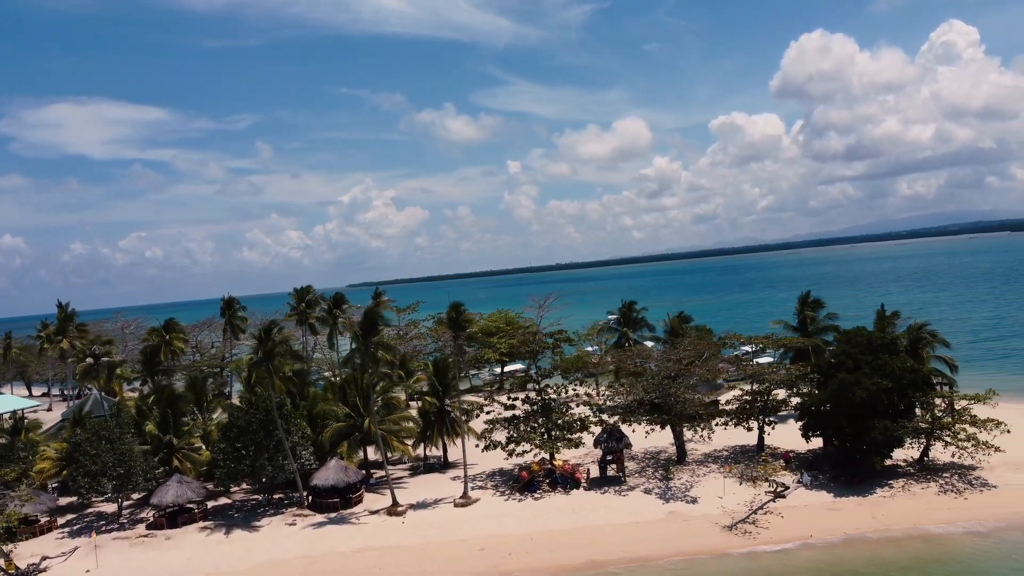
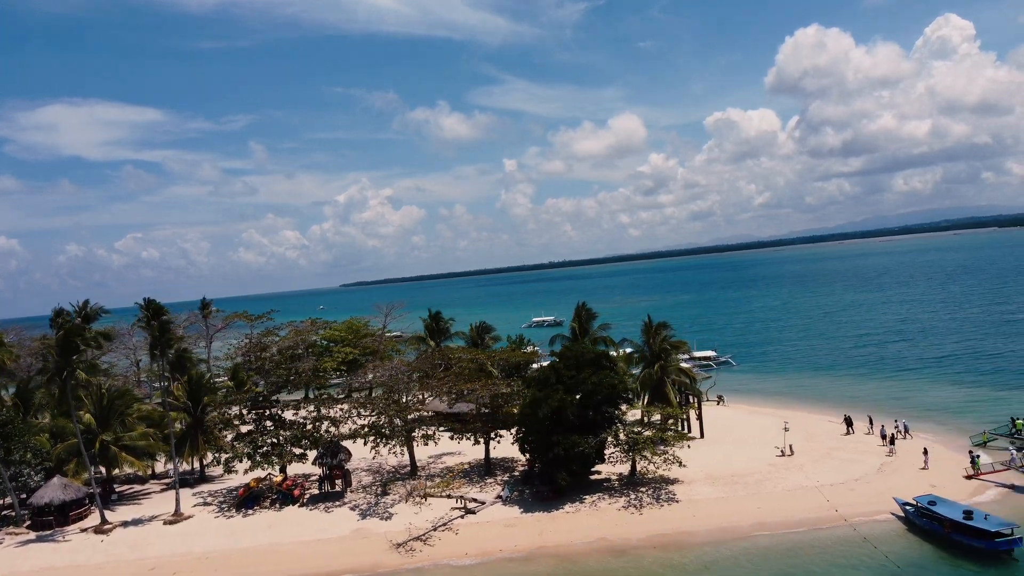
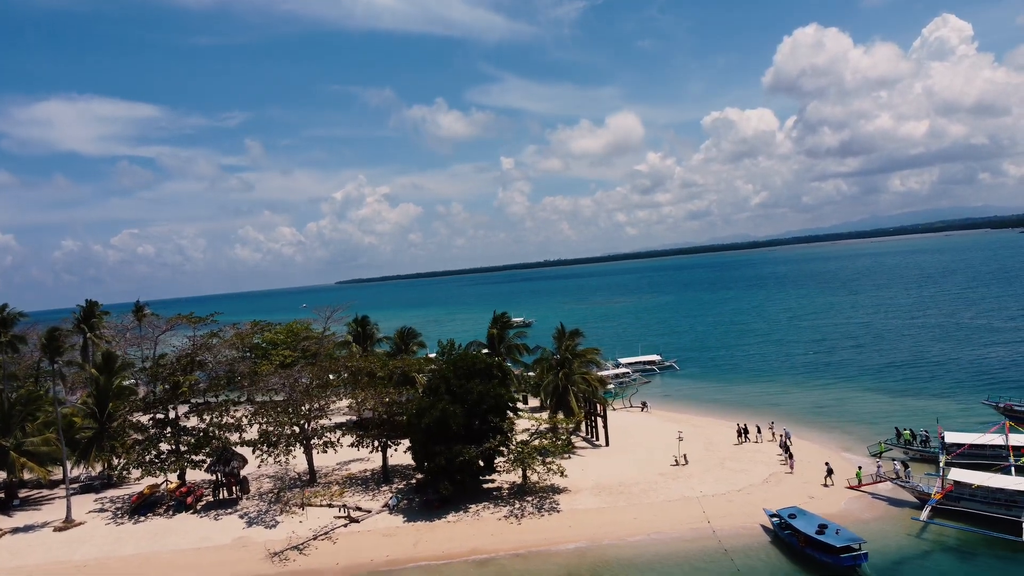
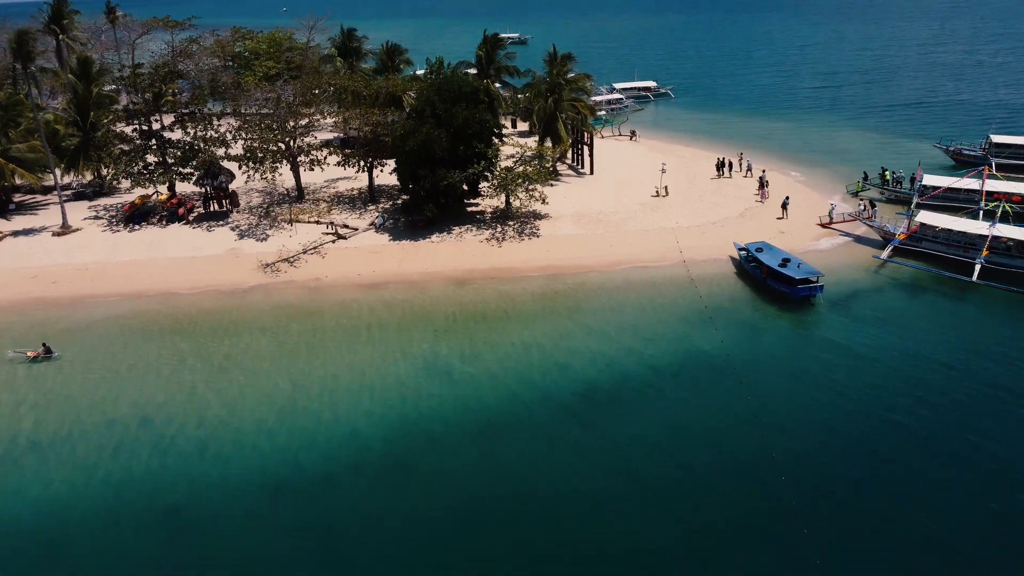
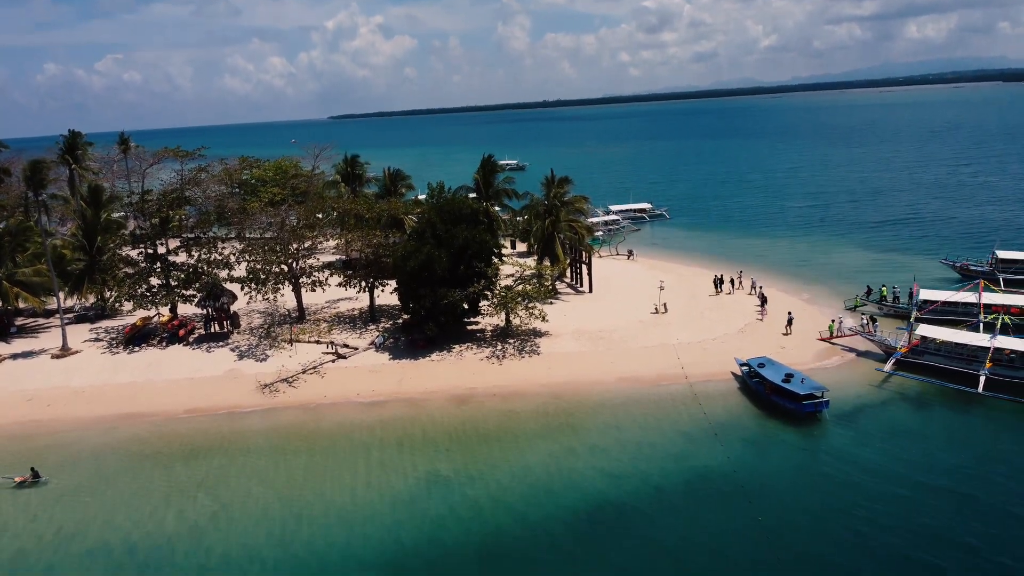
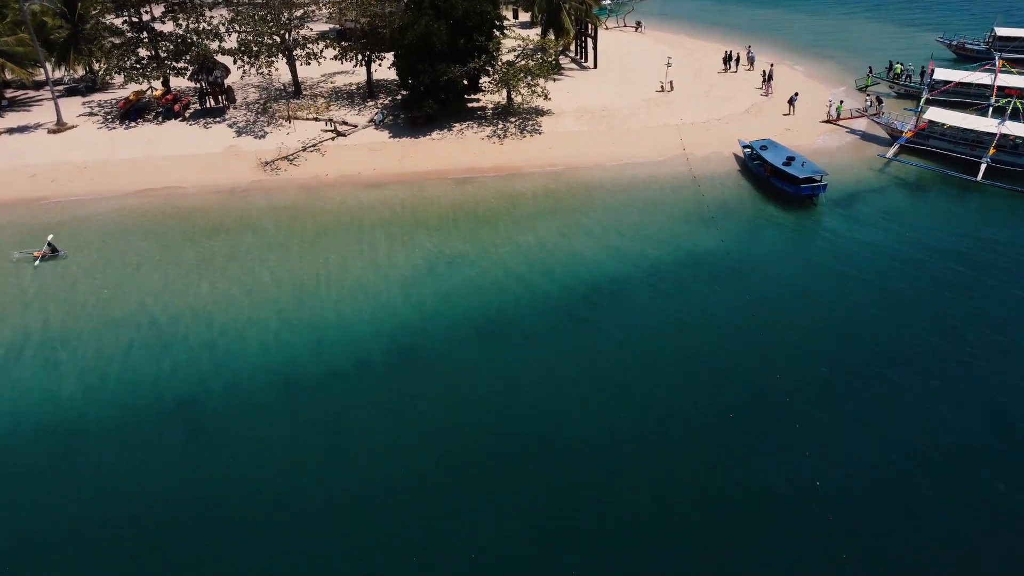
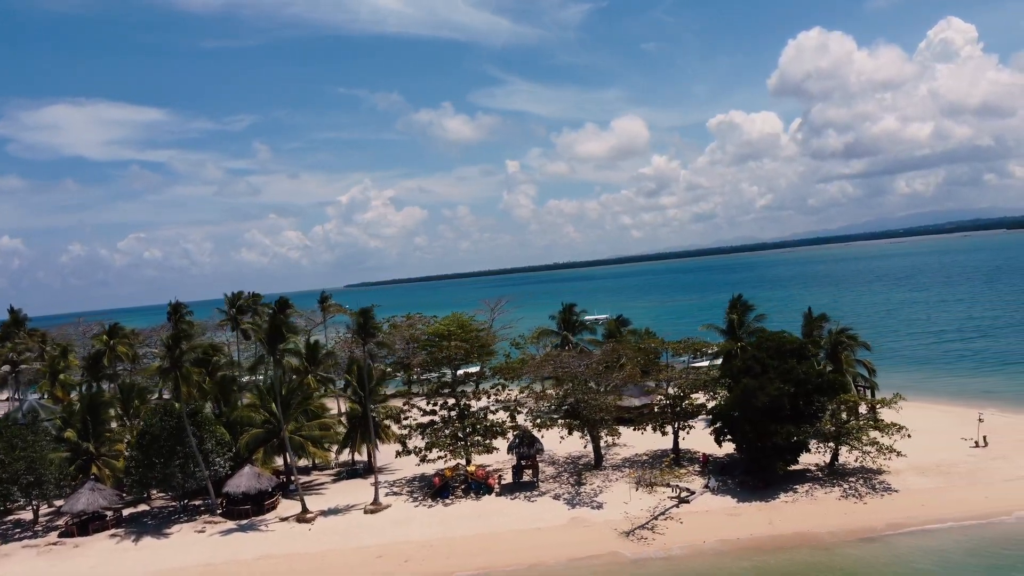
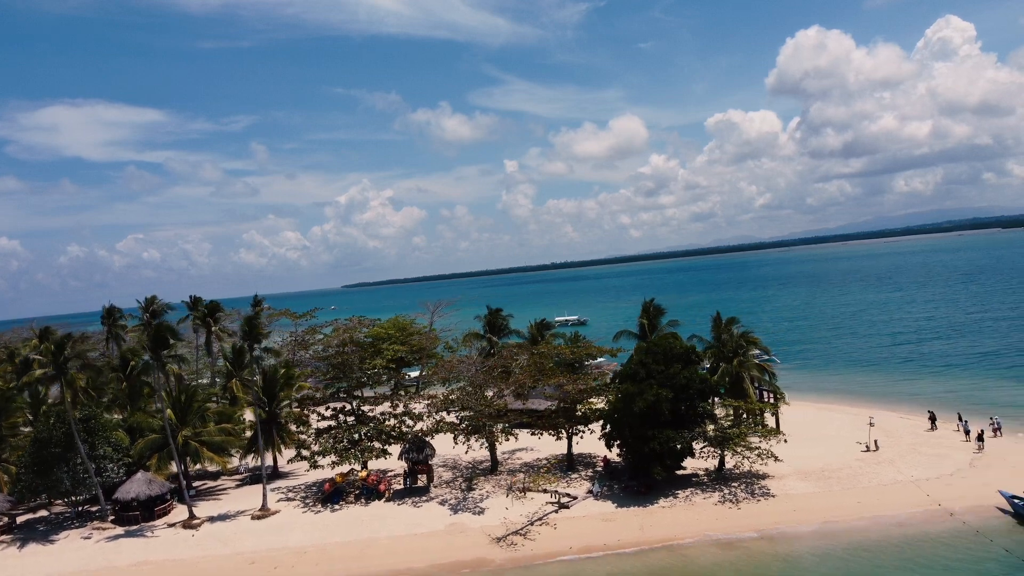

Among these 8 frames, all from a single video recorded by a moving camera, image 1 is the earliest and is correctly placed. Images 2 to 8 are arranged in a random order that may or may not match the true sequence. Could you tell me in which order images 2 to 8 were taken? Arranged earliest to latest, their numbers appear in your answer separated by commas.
7, 8, 2, 3, 5, 4, 6
